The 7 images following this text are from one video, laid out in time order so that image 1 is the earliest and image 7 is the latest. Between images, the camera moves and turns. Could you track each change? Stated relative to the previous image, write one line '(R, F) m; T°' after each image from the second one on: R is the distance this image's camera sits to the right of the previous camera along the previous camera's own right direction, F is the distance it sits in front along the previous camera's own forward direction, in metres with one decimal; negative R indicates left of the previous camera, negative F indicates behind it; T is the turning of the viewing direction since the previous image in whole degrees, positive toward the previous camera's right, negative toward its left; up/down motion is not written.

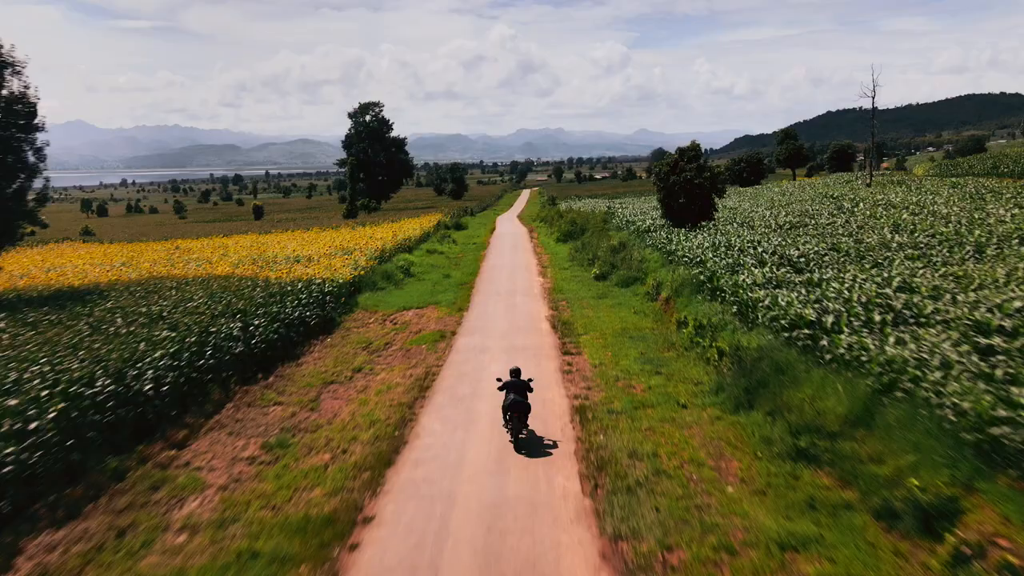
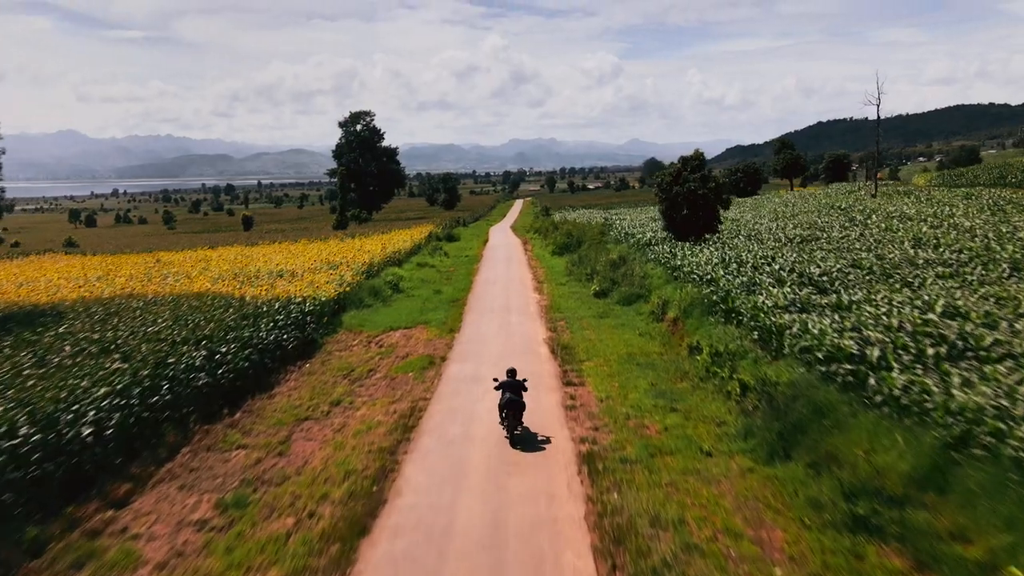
(0.0, +1.3) m; 0°
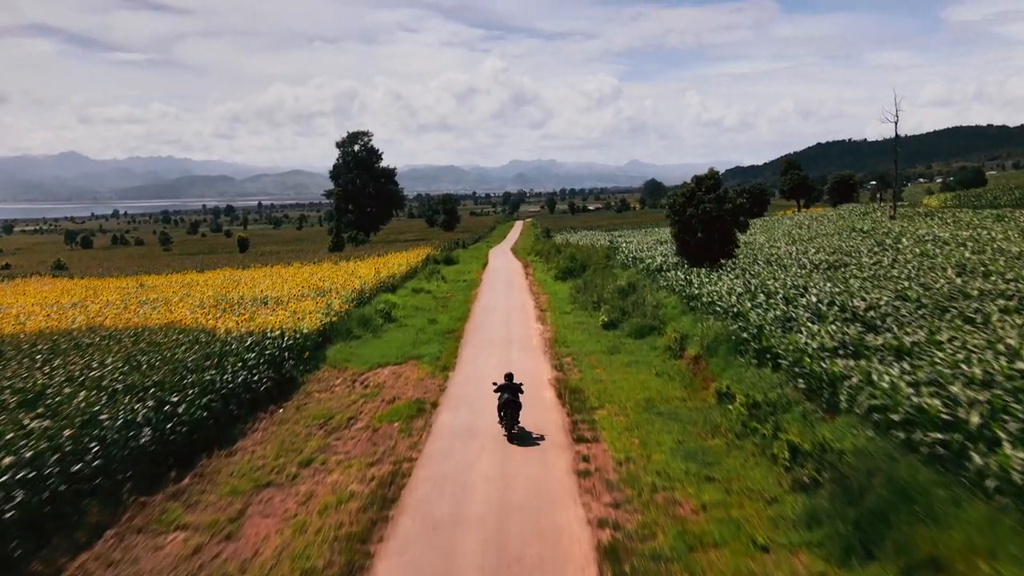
(0.0, +1.7) m; 0°
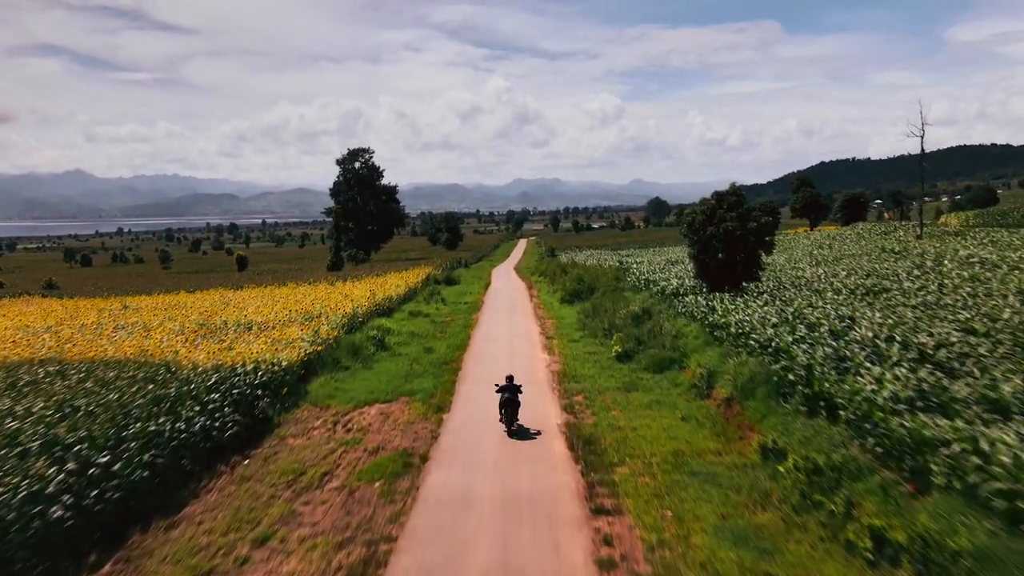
(0.0, +1.8) m; 0°
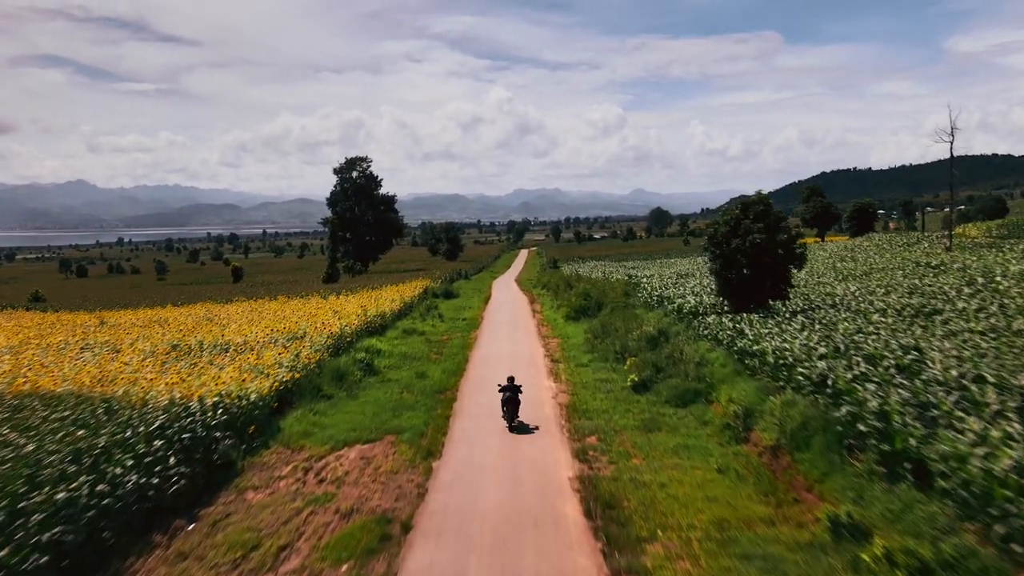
(0.0, +2.0) m; 0°
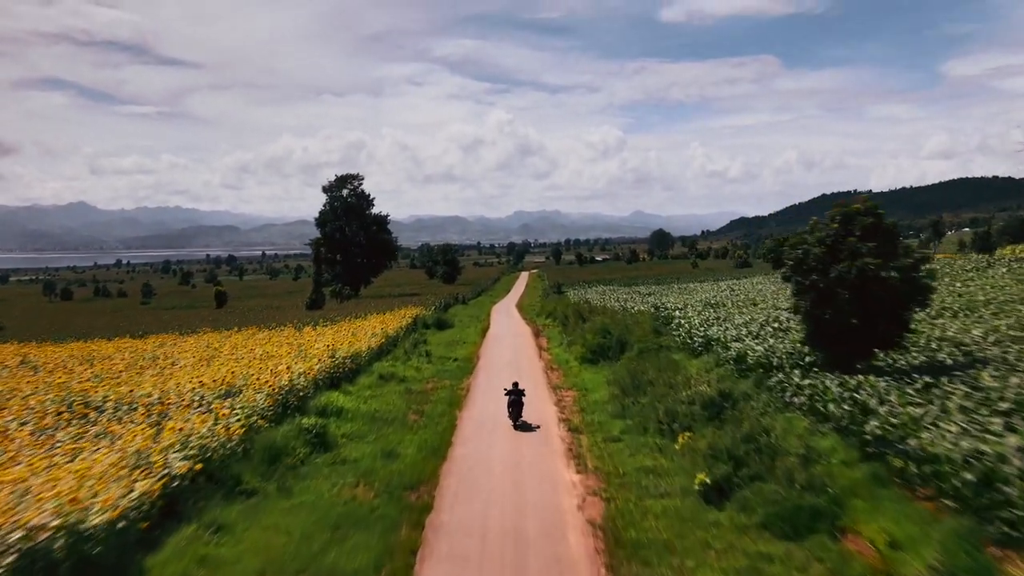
(-0.1, +5.1) m; 0°
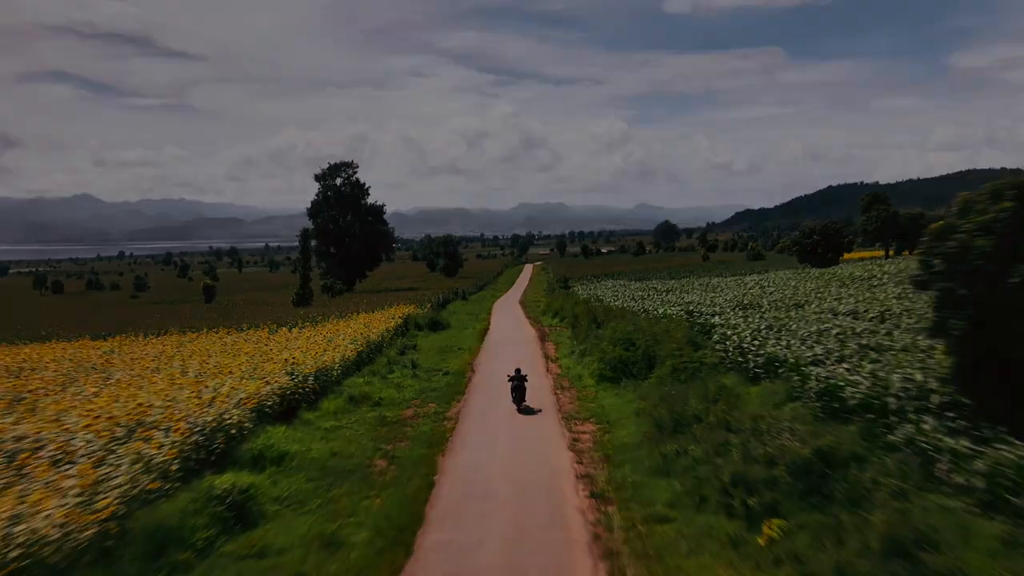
(+0.1, +4.2) m; 0°
